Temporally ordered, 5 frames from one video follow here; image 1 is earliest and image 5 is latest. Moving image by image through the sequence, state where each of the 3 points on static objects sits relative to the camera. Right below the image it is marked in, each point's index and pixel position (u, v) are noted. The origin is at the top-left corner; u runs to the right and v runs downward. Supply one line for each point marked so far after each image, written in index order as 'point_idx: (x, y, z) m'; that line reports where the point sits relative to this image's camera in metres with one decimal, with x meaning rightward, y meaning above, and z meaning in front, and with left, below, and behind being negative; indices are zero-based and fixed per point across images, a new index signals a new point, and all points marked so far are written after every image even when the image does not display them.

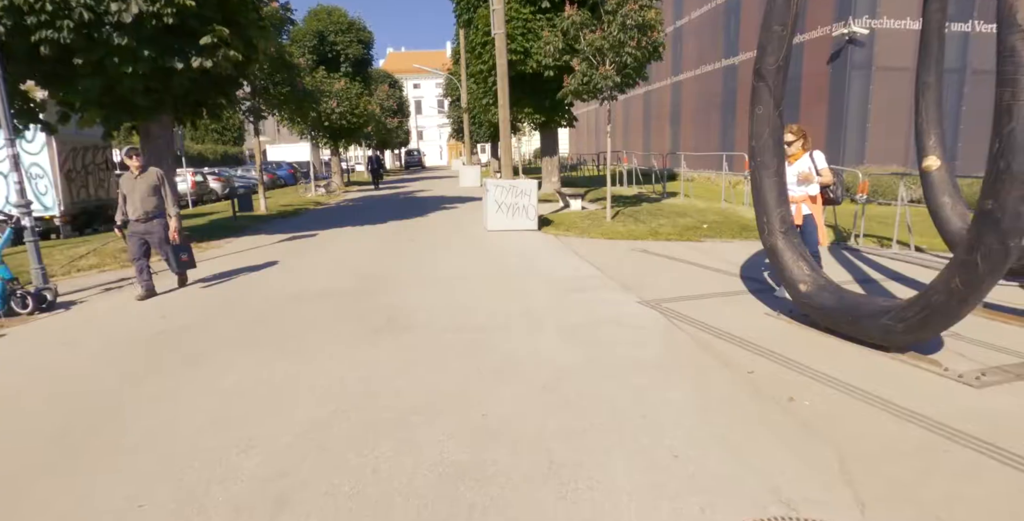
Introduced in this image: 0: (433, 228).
0: (-1.9, +0.8, +14.0) m
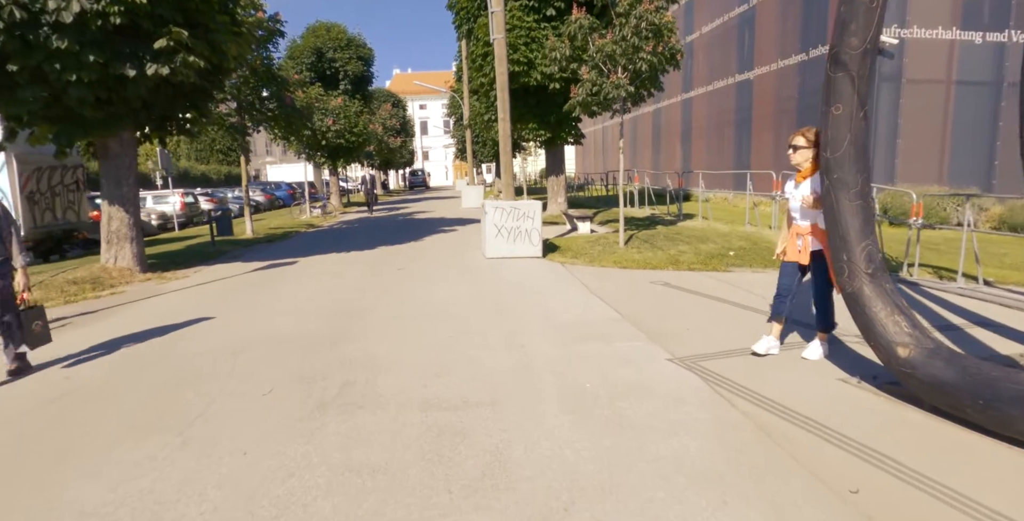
0: (-1.9, +0.1, +12.6) m
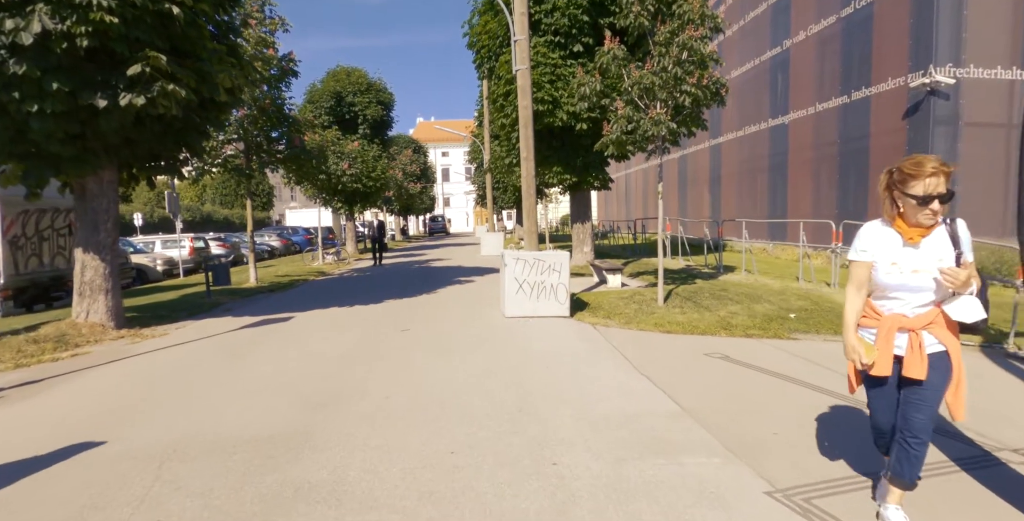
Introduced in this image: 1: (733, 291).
0: (-1.5, -1.0, +11.2) m
1: (+4.2, -0.6, +11.2) m
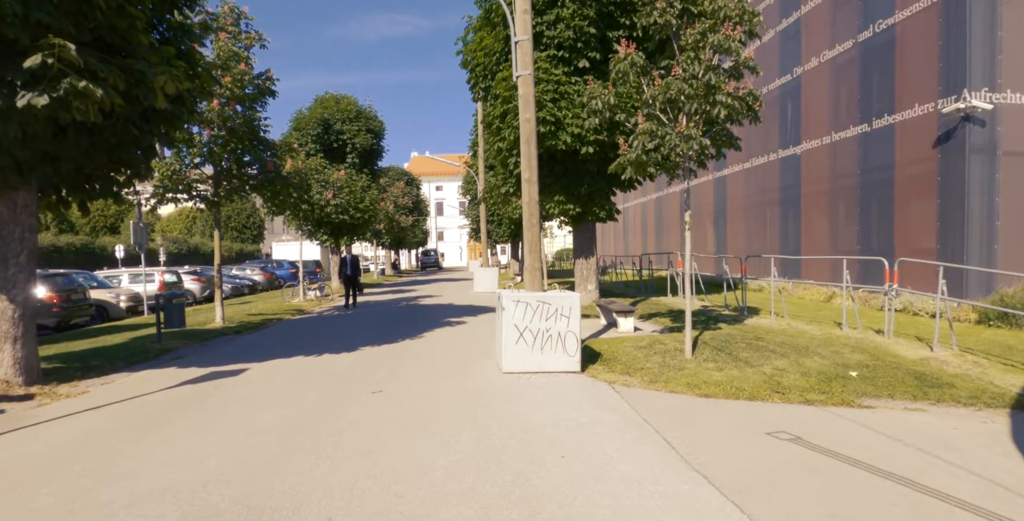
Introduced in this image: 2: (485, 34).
0: (-1.5, -1.6, +9.4) m
1: (+4.2, -1.3, +9.5) m
2: (-0.7, +5.5, +14.3) m
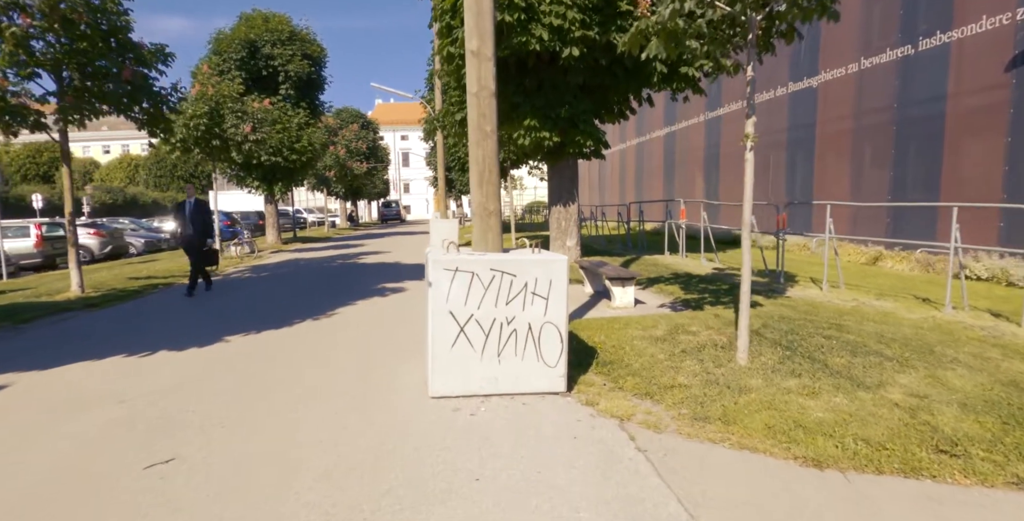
0: (-2.1, -1.1, +5.8) m
1: (+3.6, -0.7, +6.2) m
2: (-1.4, +6.4, +10.2) m
